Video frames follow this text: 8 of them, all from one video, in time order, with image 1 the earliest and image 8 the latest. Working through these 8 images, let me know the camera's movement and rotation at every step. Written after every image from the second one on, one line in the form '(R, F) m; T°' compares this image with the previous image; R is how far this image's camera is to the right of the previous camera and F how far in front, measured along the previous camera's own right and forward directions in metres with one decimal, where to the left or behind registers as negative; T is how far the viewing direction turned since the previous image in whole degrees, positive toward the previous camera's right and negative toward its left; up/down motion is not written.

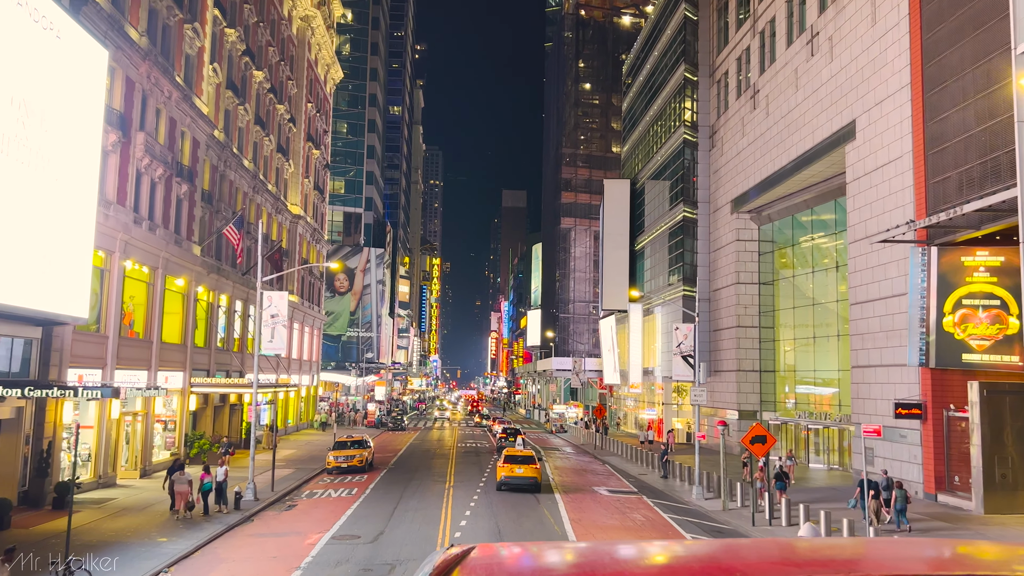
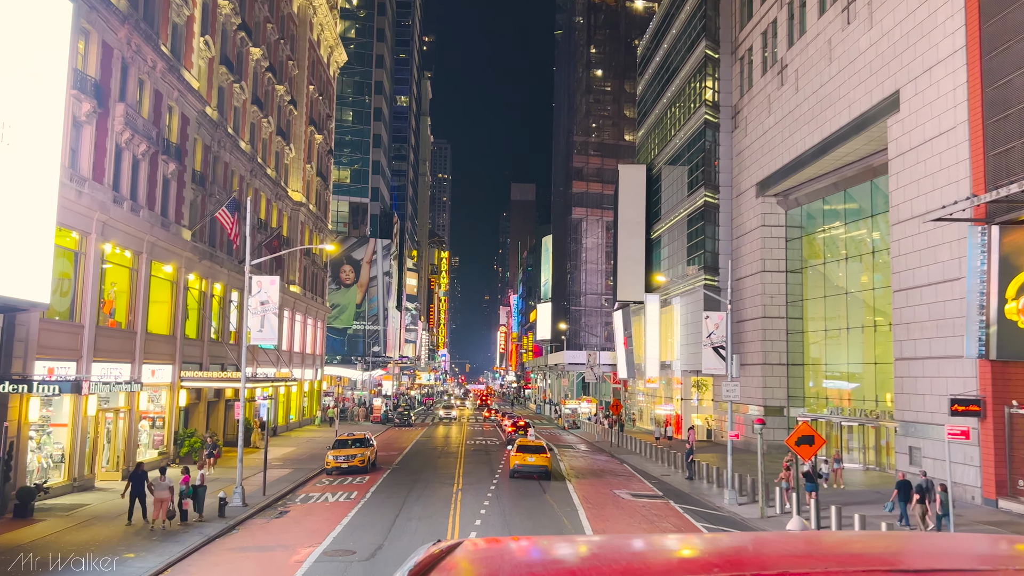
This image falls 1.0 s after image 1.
(-0.2, +2.7) m; -1°
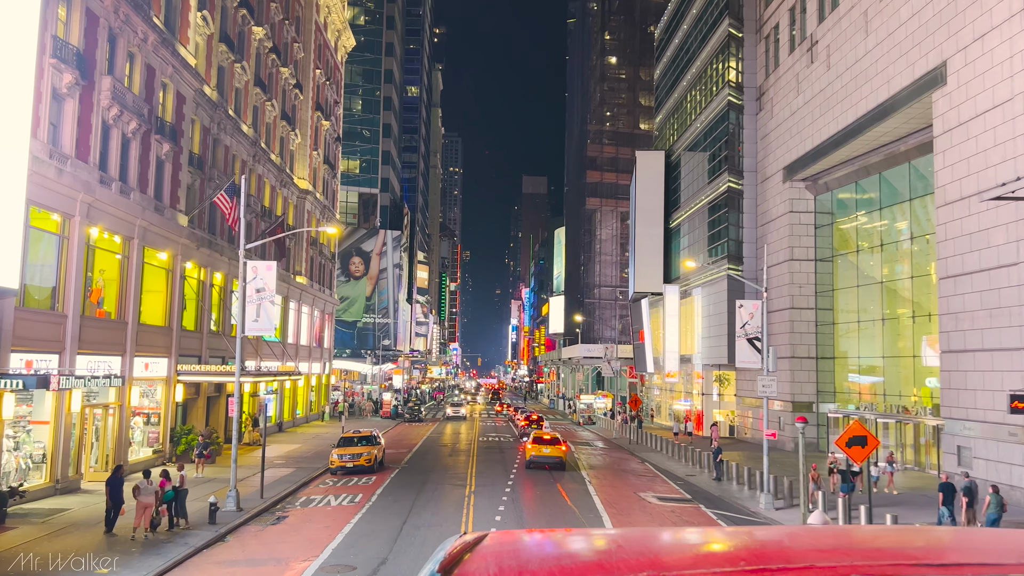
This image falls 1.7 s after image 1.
(-0.2, +2.1) m; -1°
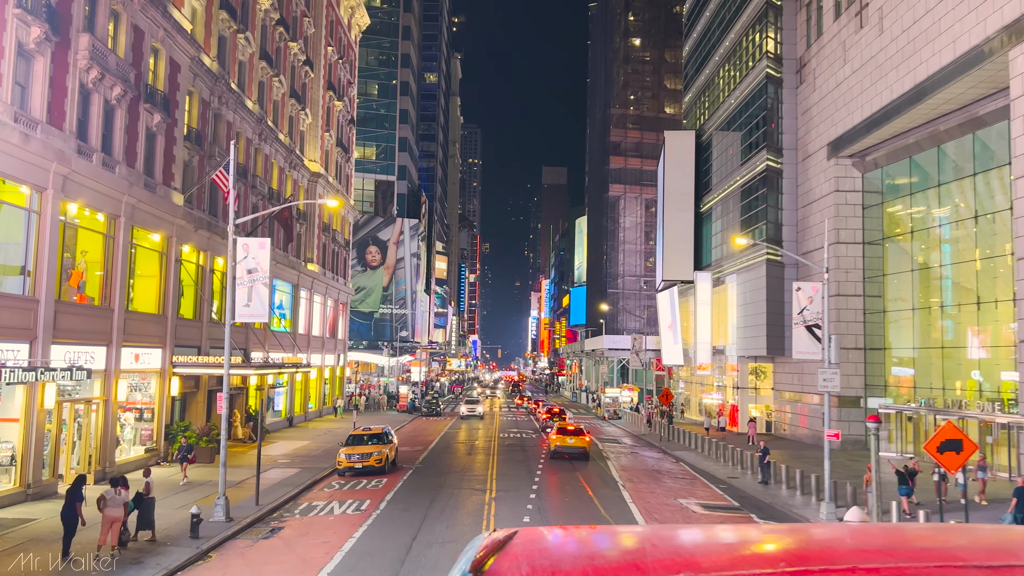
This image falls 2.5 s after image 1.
(-0.2, +2.9) m; -1°
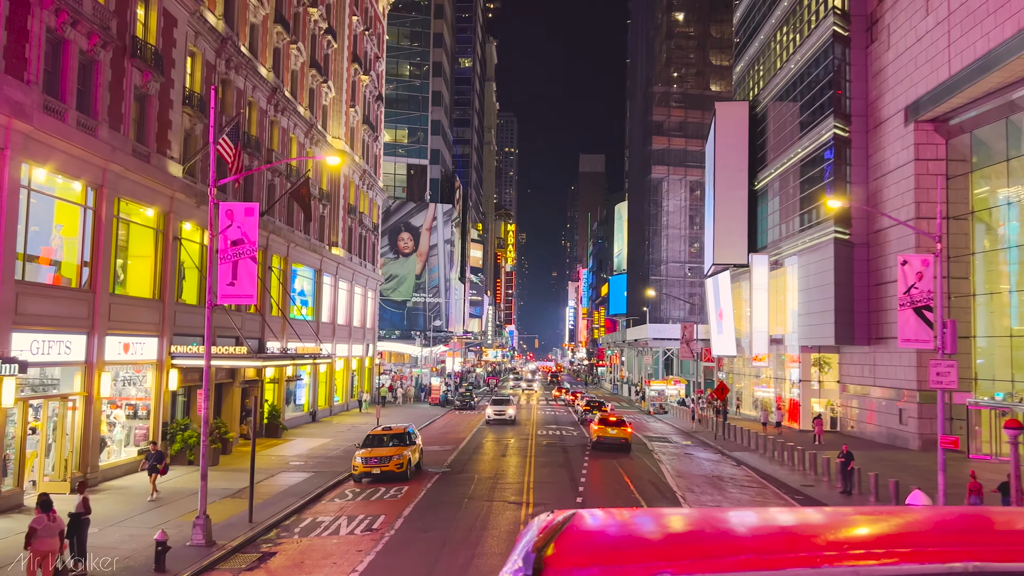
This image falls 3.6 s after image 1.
(-0.1, +3.8) m; -3°
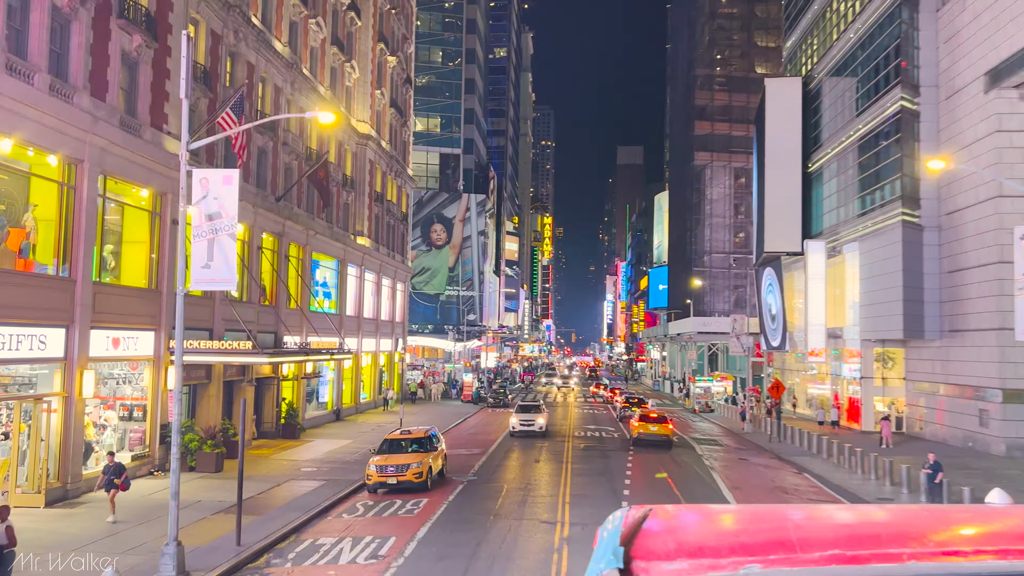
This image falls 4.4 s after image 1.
(+0.1, +3.0) m; -3°
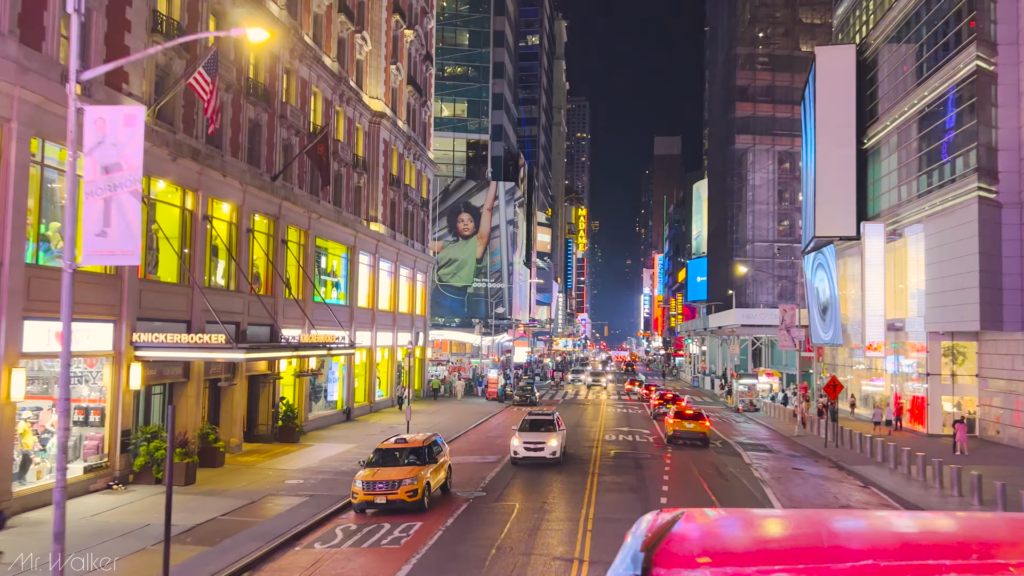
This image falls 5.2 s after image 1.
(+0.6, +3.6) m; -3°
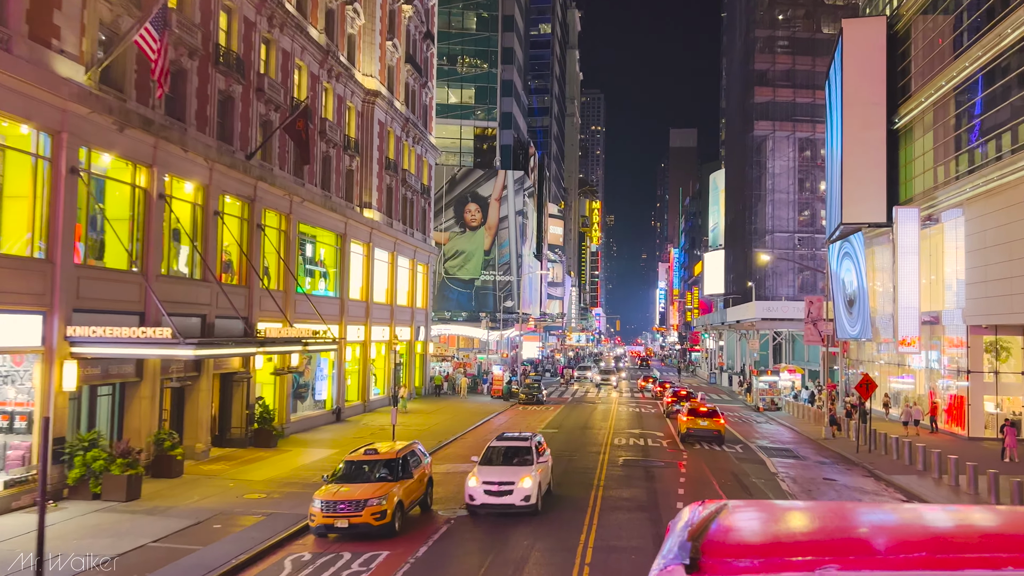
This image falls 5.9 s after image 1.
(+0.6, +2.9) m; -1°
